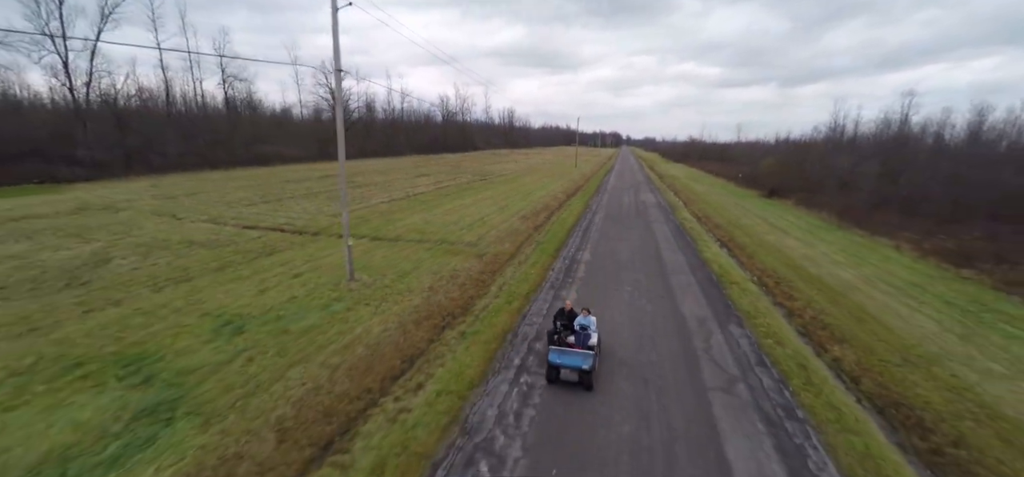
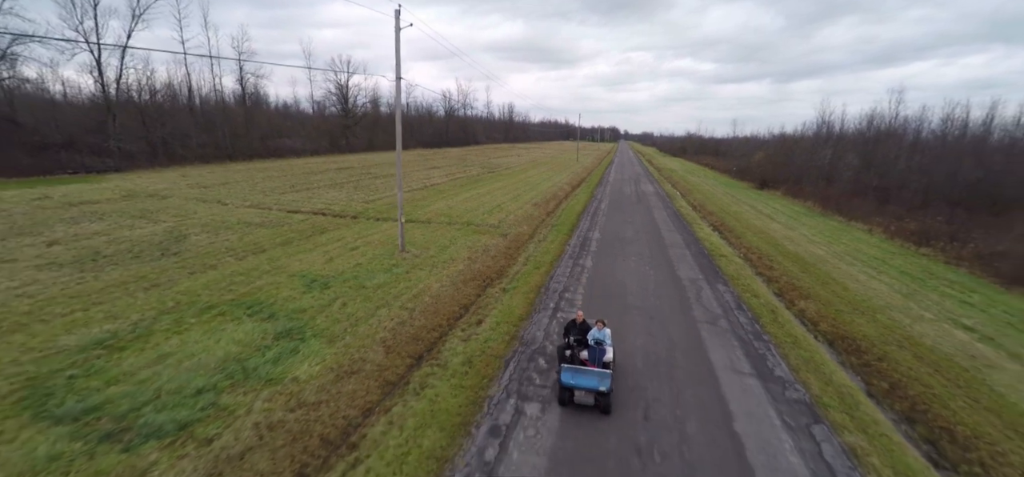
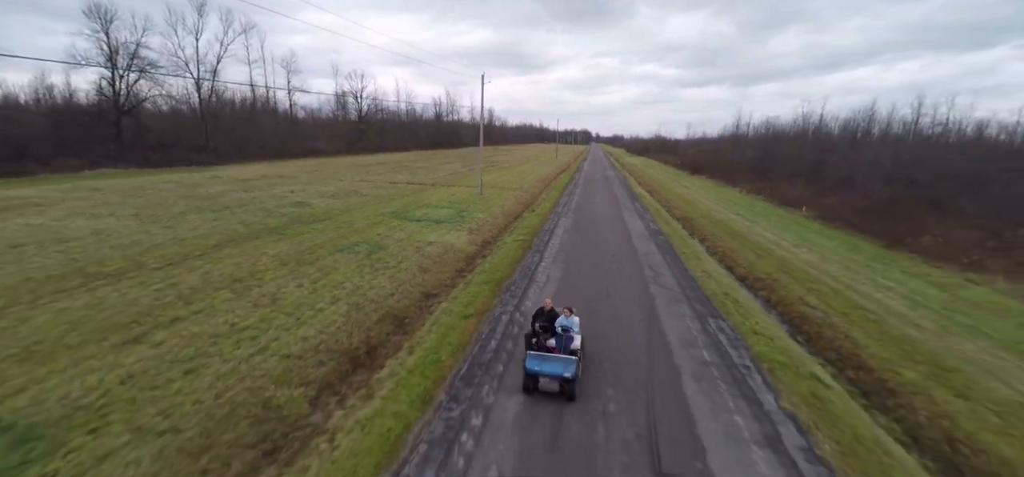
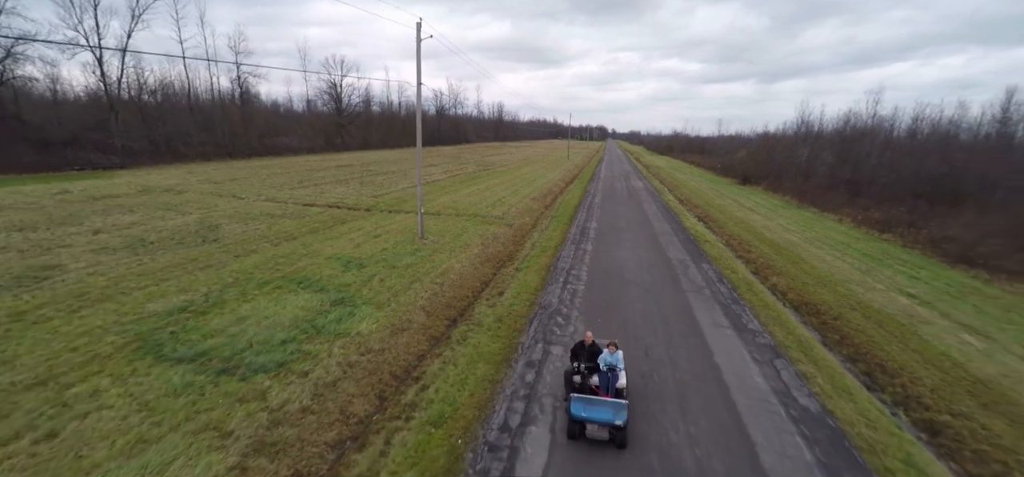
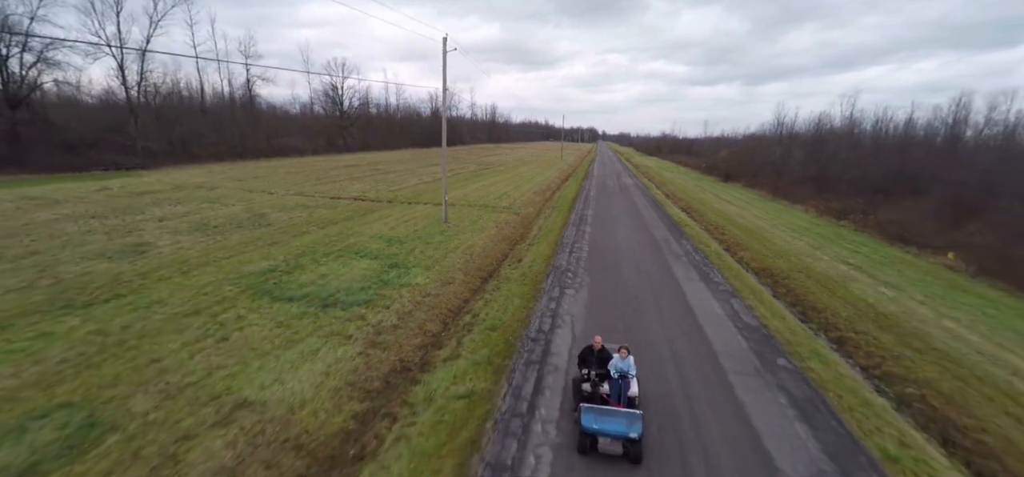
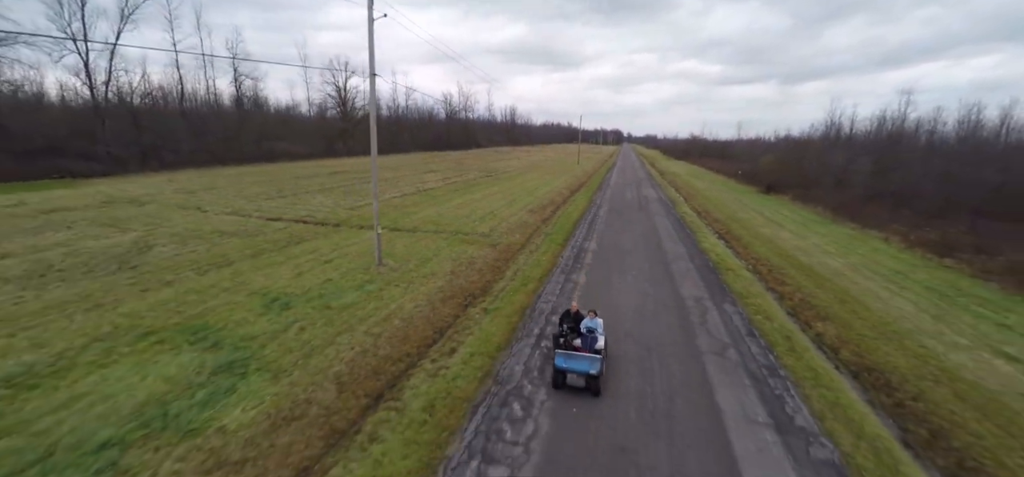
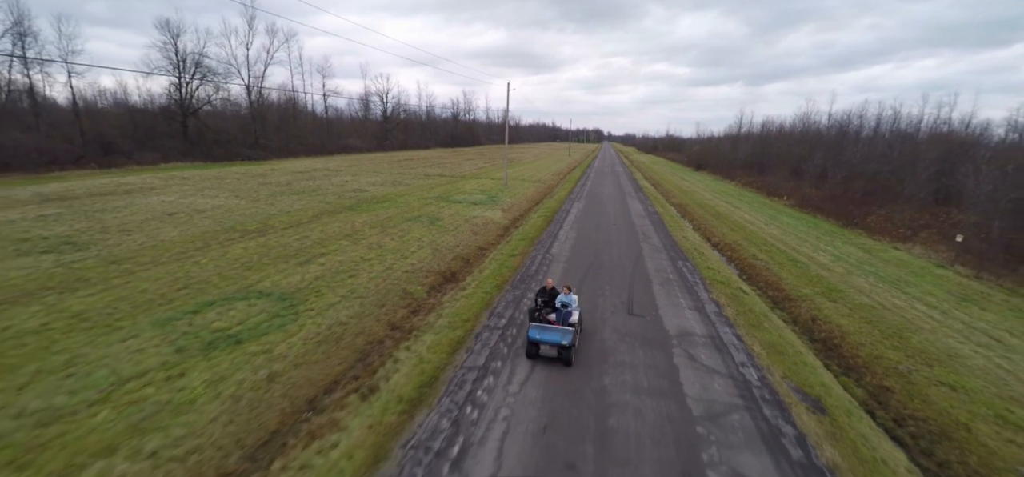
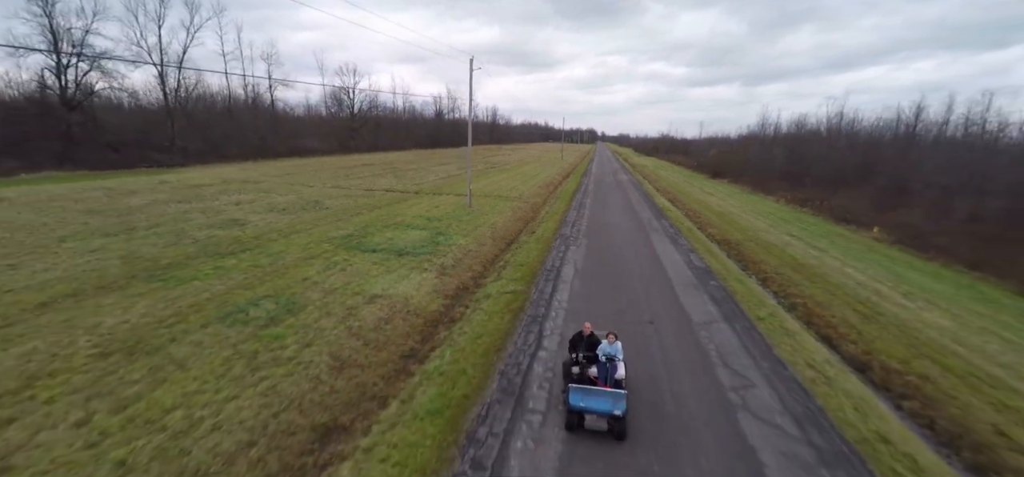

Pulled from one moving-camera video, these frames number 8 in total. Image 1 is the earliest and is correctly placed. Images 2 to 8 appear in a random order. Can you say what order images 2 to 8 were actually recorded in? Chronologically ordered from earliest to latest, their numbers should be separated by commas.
6, 2, 4, 5, 8, 3, 7
